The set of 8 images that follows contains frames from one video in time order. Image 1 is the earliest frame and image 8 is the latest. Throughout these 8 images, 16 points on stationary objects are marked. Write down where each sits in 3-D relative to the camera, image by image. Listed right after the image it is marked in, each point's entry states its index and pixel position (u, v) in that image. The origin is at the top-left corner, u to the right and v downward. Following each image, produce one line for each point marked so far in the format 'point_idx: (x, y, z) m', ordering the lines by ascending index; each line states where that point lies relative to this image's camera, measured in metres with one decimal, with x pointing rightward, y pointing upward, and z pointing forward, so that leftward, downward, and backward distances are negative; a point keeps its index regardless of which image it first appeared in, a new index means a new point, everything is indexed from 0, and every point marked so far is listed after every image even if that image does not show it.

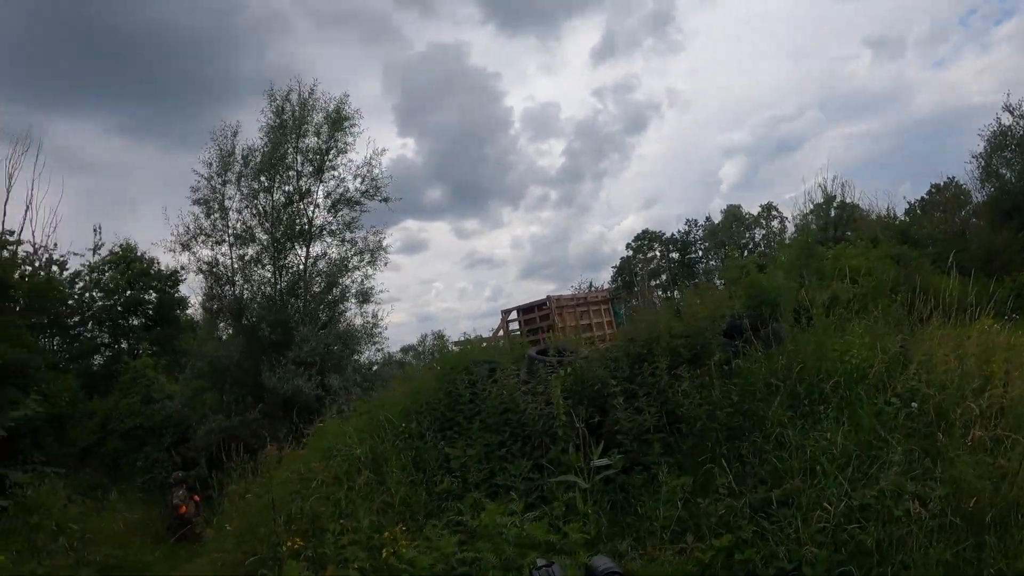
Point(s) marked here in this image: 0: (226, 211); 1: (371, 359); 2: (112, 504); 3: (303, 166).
0: (-6.9, +2.0, +18.2) m
1: (-2.8, -1.7, +17.1) m
2: (-6.3, -3.4, +11.2) m
3: (-5.1, +3.2, +19.0) m
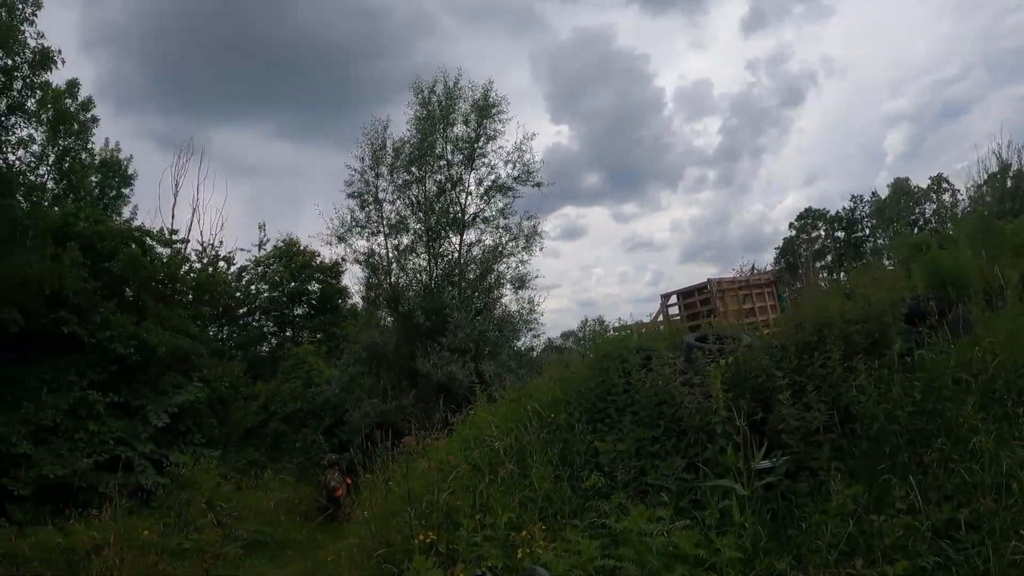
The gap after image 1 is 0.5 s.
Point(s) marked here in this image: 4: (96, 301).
0: (-3.4, +2.2, +18.7) m
1: (+0.5, -1.3, +16.9) m
2: (-4.1, -3.2, +11.8) m
3: (-1.5, +3.5, +19.1) m
4: (-7.1, -0.2, +12.1) m
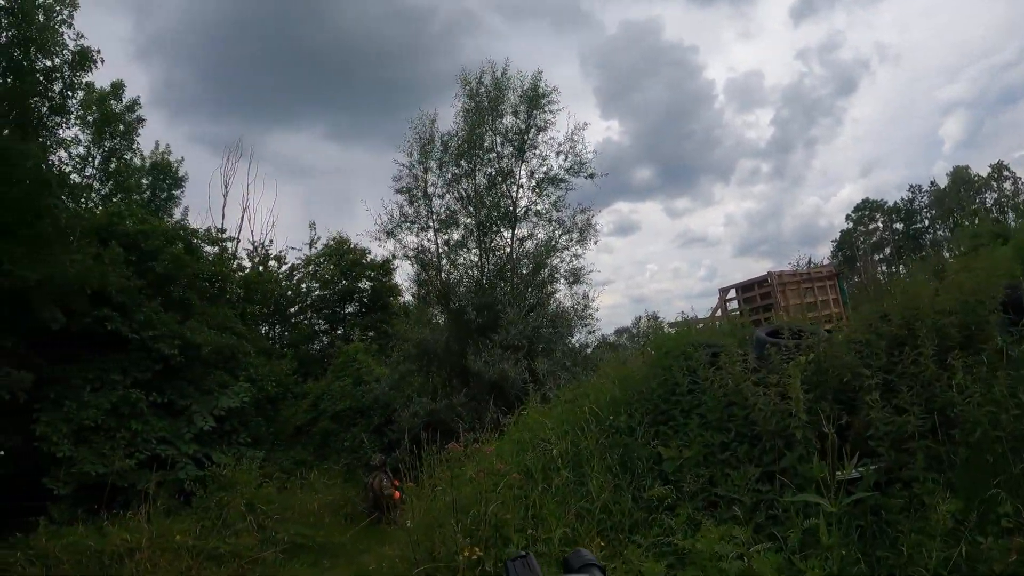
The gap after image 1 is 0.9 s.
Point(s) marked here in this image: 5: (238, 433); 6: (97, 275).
0: (-2.1, +2.3, +18.4) m
1: (+1.6, -1.2, +16.3) m
2: (-3.2, -3.2, +11.6) m
3: (-0.3, +3.7, +18.6) m
4: (-6.3, -0.2, +12.1) m
5: (-4.7, -2.4, +12.2) m
6: (-6.5, +0.2, +11.2) m
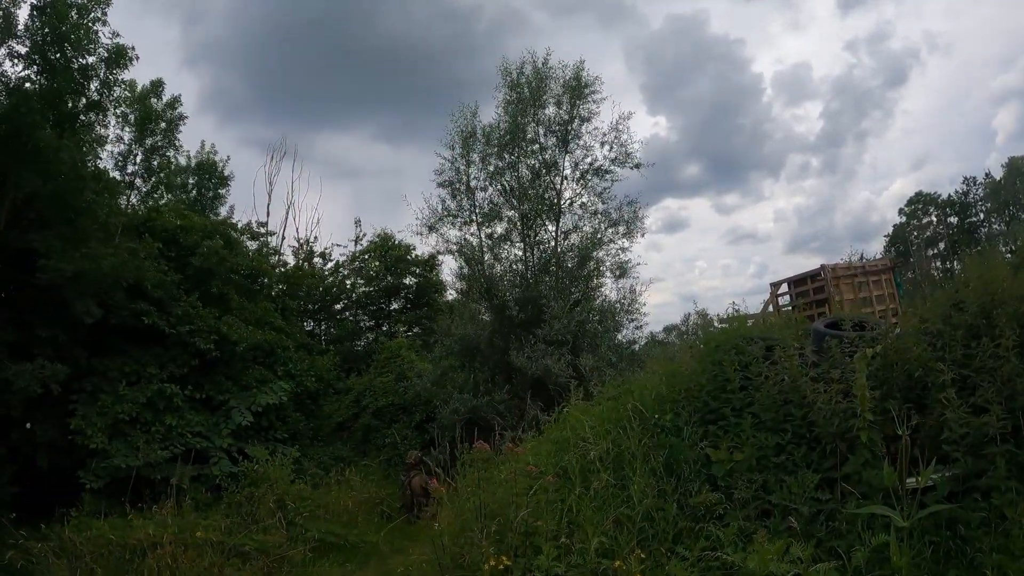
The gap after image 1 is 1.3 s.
0: (-1.1, +2.5, +18.1) m
1: (+2.6, -1.1, +15.8) m
2: (-2.6, -3.1, +11.4) m
3: (+0.8, +3.8, +18.2) m
4: (-5.6, -0.1, +12.1) m
5: (-4.0, -2.3, +12.2) m
6: (-5.9, +0.3, +11.2) m
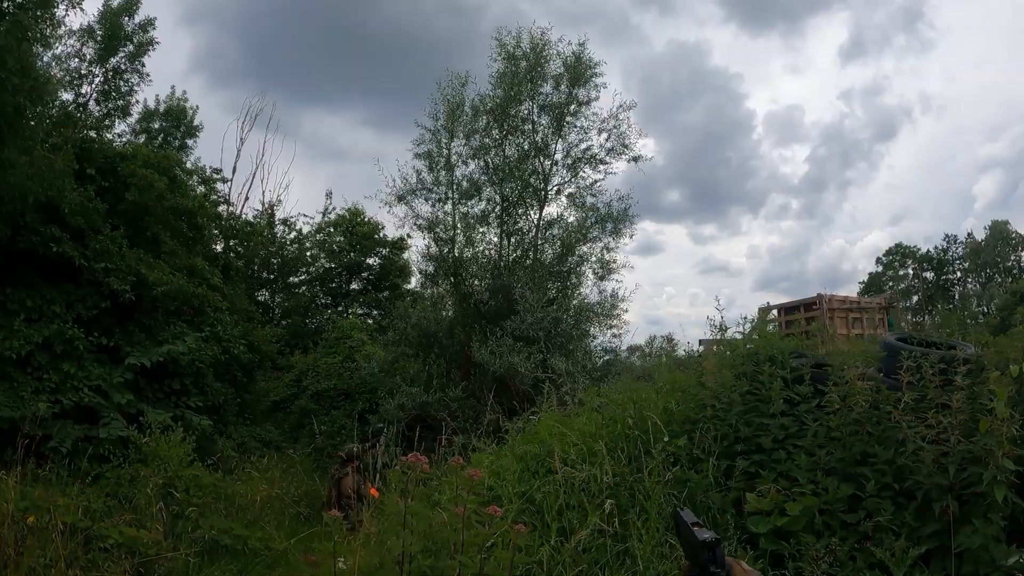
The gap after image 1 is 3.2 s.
0: (-1.4, +2.8, +16.5) m
1: (+1.9, -1.2, +14.3) m
2: (-3.3, -2.5, +9.6) m
3: (+0.7, +3.9, +16.7) m
4: (-6.0, +0.9, +10.2) m
5: (-4.7, -1.5, +10.3) m
6: (-6.1, +1.3, +9.3) m
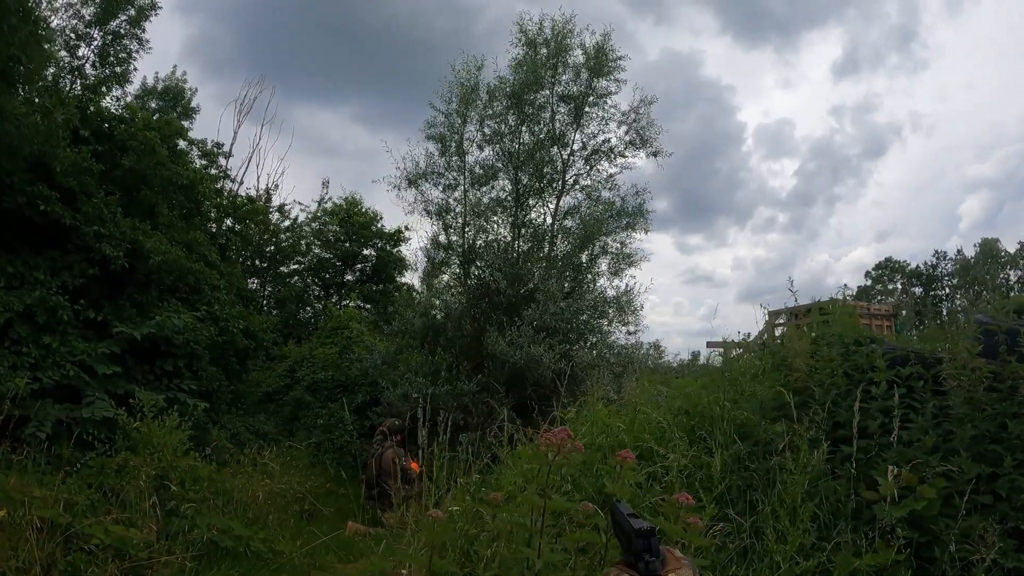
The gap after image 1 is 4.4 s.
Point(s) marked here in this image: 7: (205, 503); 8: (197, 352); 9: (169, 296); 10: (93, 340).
0: (-1.0, +3.0, +15.7) m
1: (+2.1, -1.1, +13.5) m
2: (-3.0, -2.2, +8.8) m
3: (+1.0, +4.0, +15.9) m
4: (-5.6, +1.3, +9.3) m
5: (-4.4, -1.2, +9.4) m
6: (-5.7, +1.7, +8.4) m
7: (-2.7, -1.9, +6.3) m
8: (-4.3, -0.9, +9.7) m
9: (-4.8, -0.1, +10.0) m
10: (-5.1, -0.6, +8.6) m
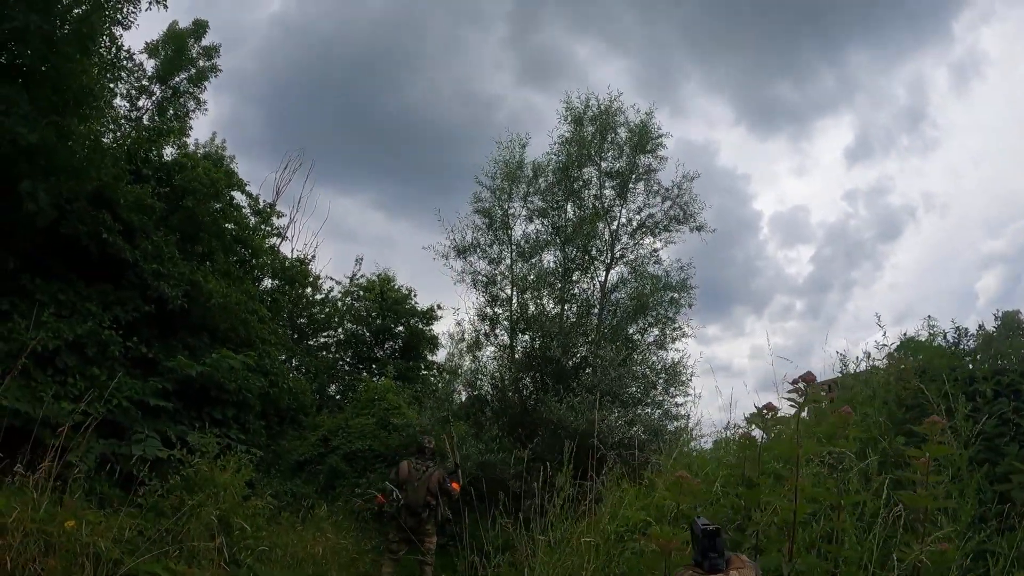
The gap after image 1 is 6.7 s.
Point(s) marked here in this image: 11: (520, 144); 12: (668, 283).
0: (-0.1, +1.6, +15.6) m
1: (+3.0, -2.2, +13.0) m
2: (-2.2, -2.7, +8.2) m
3: (+2.0, +2.5, +16.0) m
4: (-4.7, +0.7, +9.2) m
5: (-3.6, -1.8, +9.0) m
6: (-4.9, +1.2, +8.4) m
7: (-2.0, -2.2, +5.8) m
8: (-3.5, -1.5, +9.3) m
9: (-4.0, -0.8, +9.7) m
10: (-4.3, -1.1, +8.2) m
11: (+0.2, +3.6, +17.1) m
12: (+3.4, +0.2, +15.4) m
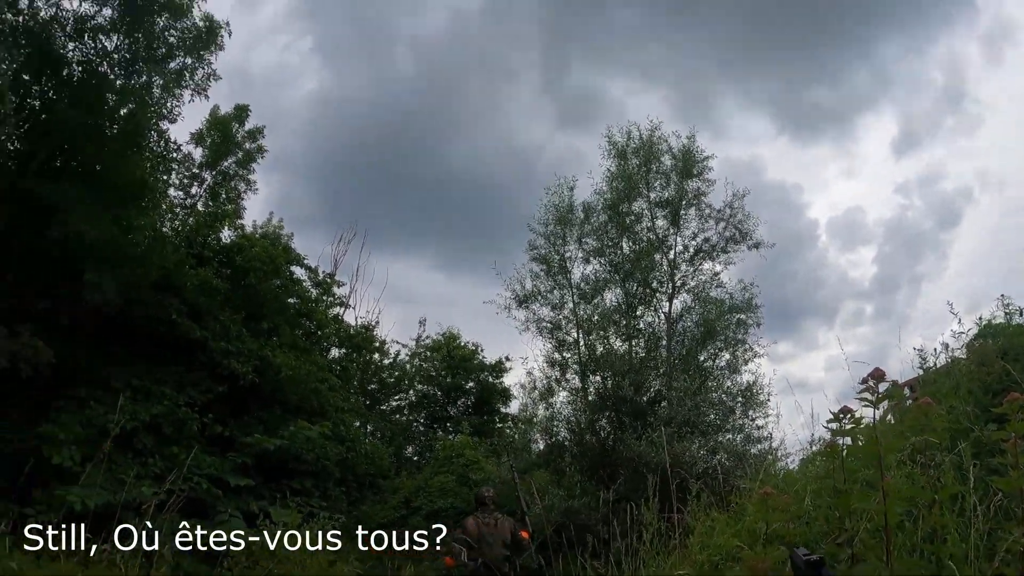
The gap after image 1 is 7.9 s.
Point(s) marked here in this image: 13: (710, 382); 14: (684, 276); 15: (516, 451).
0: (+1.1, +0.7, +15.7) m
1: (+4.3, -2.6, +12.5) m
2: (-1.2, -3.4, +8.1) m
3: (+3.1, +1.9, +15.9) m
4: (-4.0, -0.4, +9.6) m
5: (-2.6, -2.7, +9.1) m
6: (-4.3, +0.1, +8.8) m
7: (-1.3, -2.7, +5.8) m
8: (-2.5, -2.5, +9.5) m
9: (-3.1, -1.8, +10.0) m
10: (-3.4, -2.1, +8.5) m
11: (+1.2, +2.7, +17.2) m
12: (+4.6, -0.2, +15.0) m
13: (+3.7, -1.7, +13.3) m
14: (+3.7, +0.4, +15.6) m
15: (+0.1, -2.7, +13.3) m
